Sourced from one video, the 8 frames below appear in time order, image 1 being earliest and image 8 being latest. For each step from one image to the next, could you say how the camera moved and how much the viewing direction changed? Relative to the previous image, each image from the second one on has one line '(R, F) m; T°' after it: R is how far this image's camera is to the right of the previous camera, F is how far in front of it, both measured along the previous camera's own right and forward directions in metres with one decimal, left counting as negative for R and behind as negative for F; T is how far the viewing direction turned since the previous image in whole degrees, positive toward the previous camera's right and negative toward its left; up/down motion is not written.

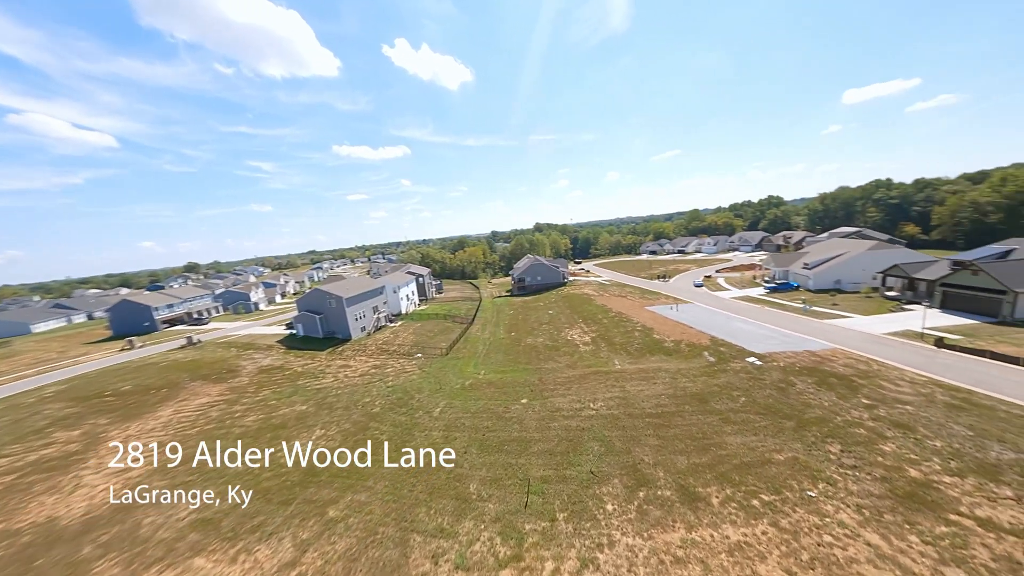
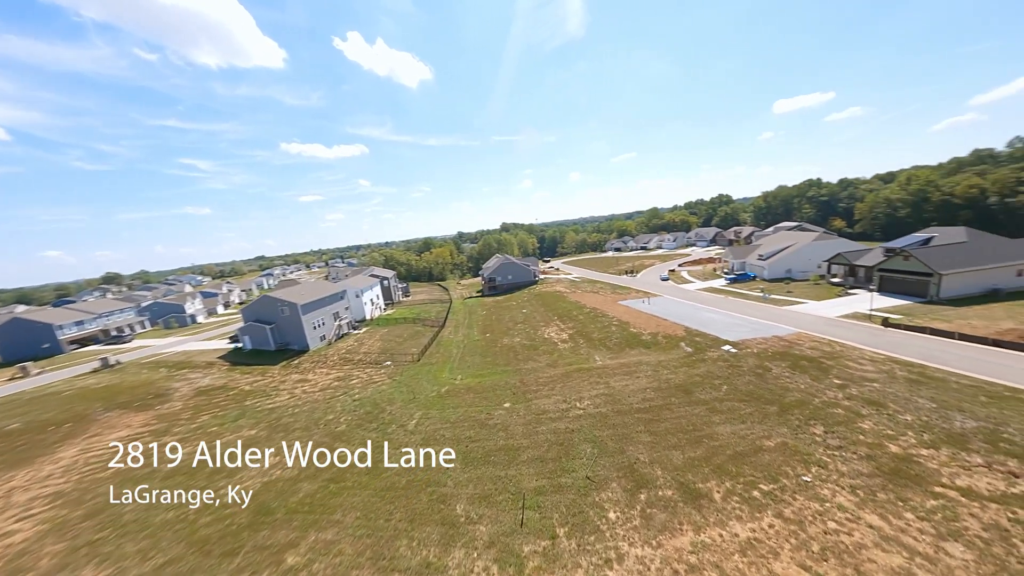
(-0.6, +1.2) m; +6°
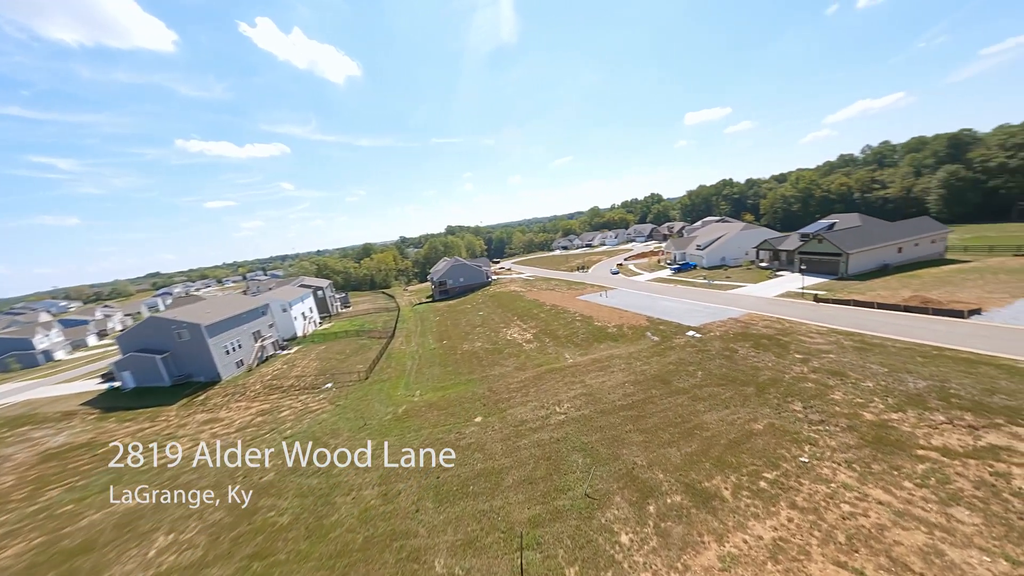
(-0.9, +2.1) m; +10°
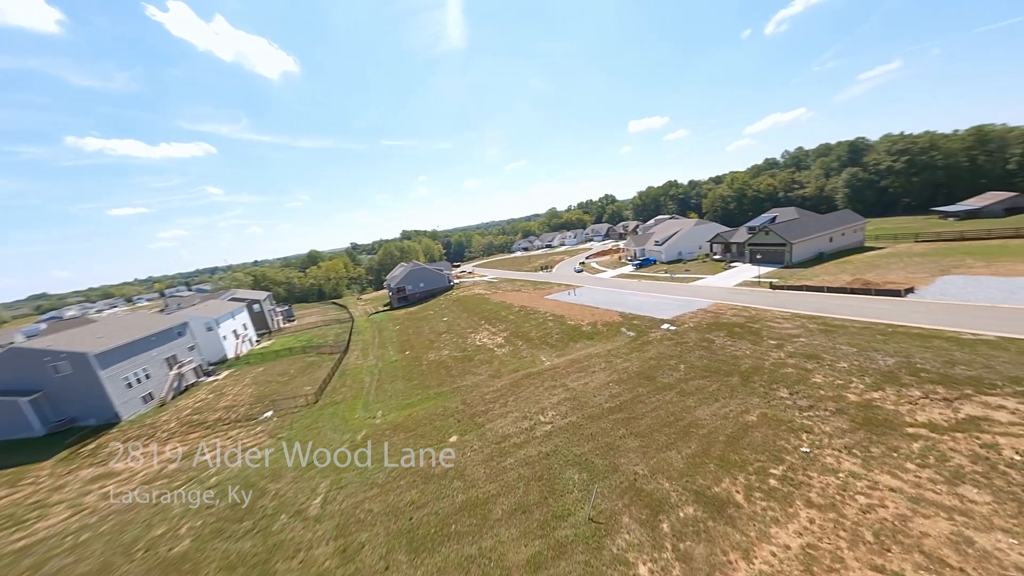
(-0.6, +1.7) m; +7°
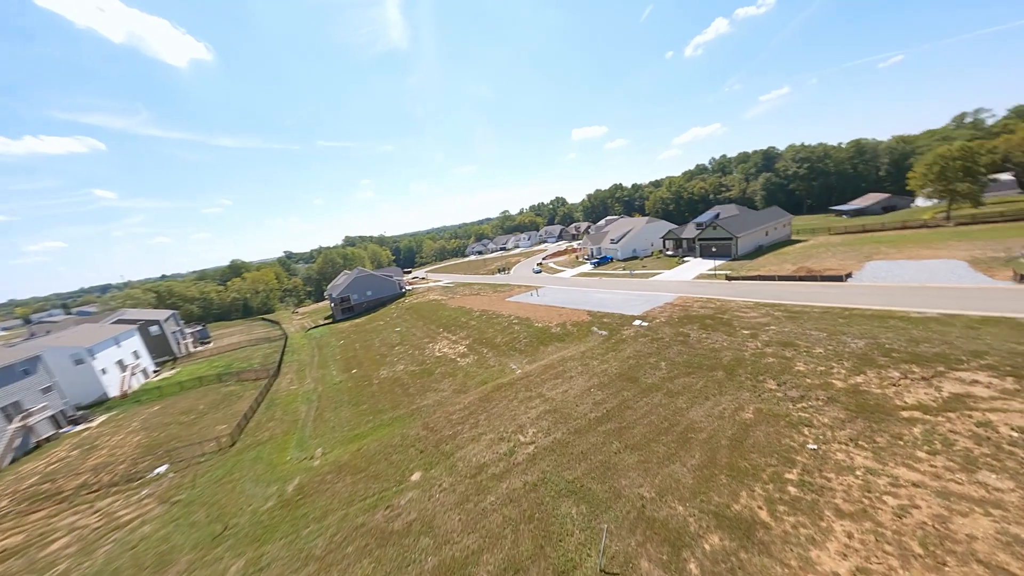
(-0.6, +2.2) m; +9°
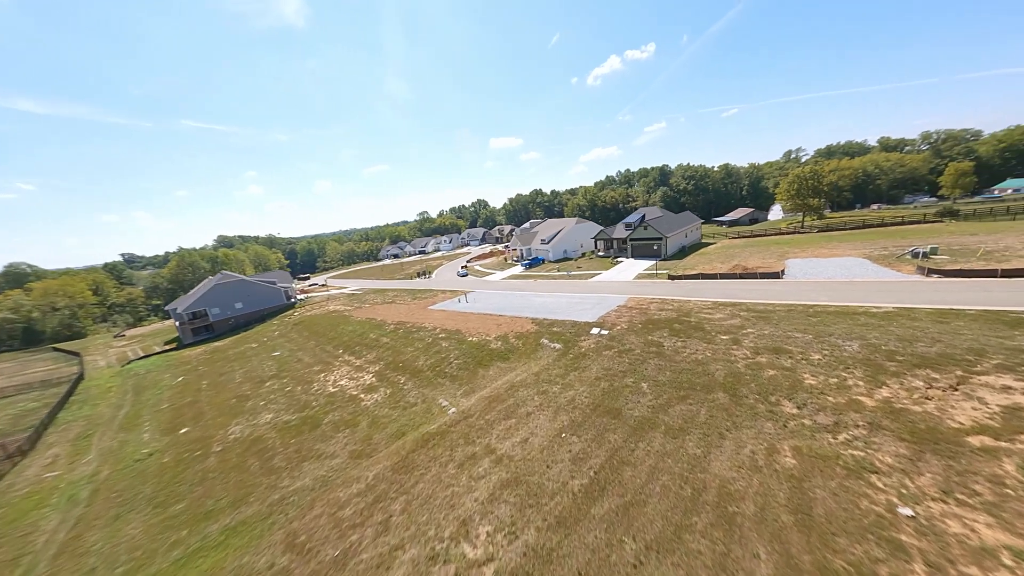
(-0.3, +5.3) m; +15°
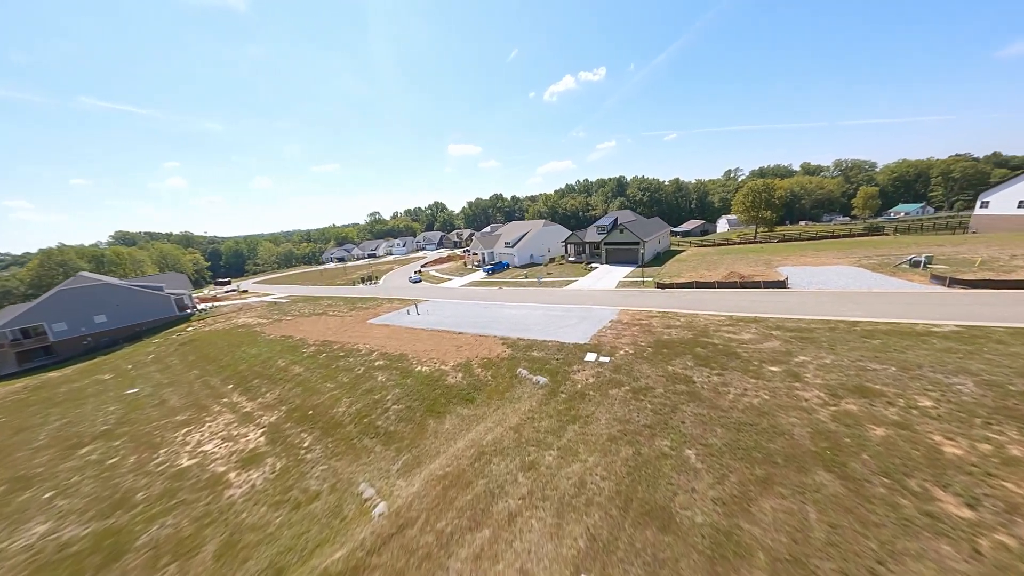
(-0.4, +5.1) m; +8°
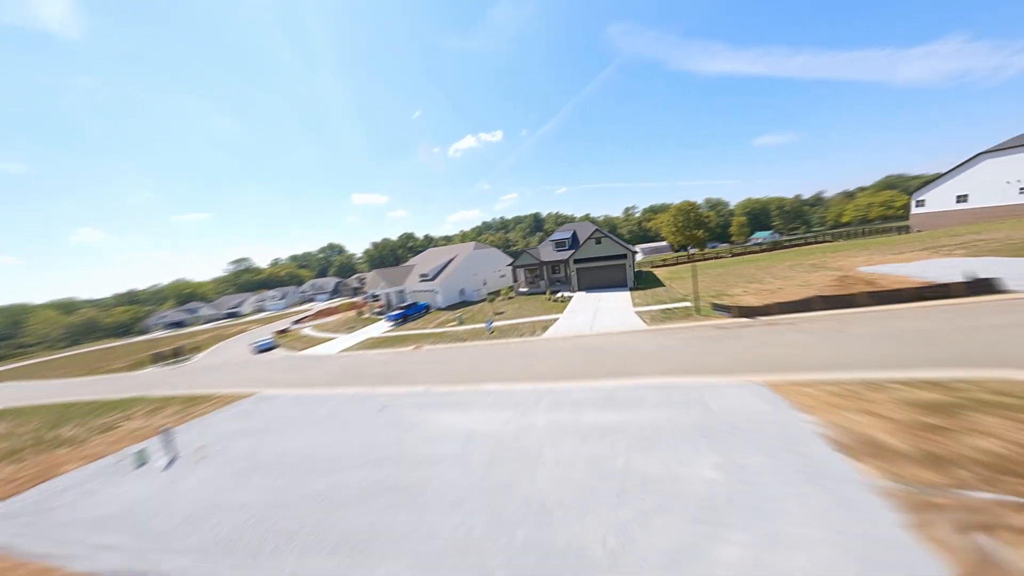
(-0.4, +13.3) m; +16°
